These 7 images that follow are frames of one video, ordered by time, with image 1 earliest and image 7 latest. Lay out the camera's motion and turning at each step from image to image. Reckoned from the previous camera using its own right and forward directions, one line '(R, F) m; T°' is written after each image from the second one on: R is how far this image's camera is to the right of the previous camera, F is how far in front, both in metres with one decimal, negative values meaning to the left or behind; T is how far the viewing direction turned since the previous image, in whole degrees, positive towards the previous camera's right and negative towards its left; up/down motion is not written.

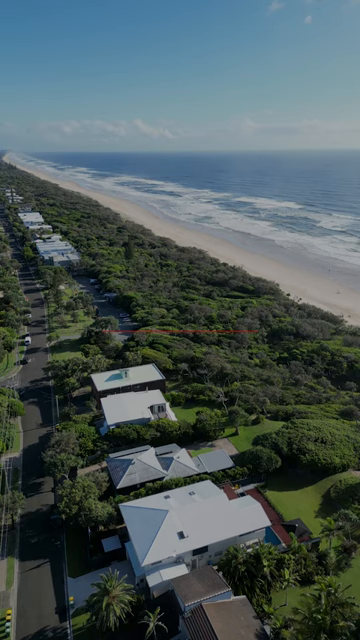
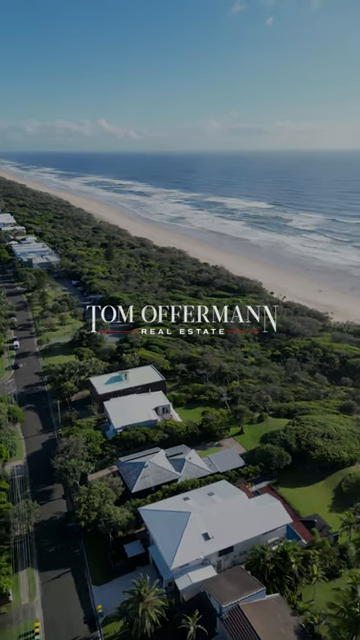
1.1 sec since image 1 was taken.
(-2.5, +0.2) m; +4°
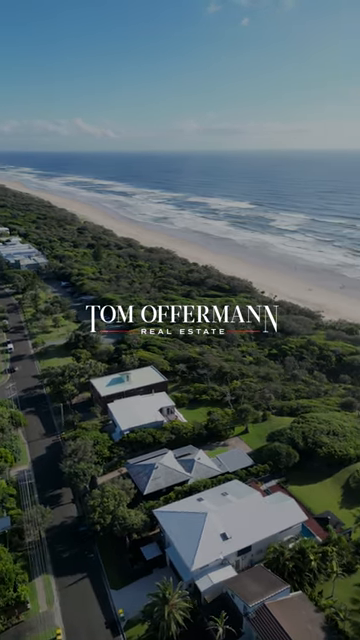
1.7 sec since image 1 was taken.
(-1.7, +0.1) m; +2°
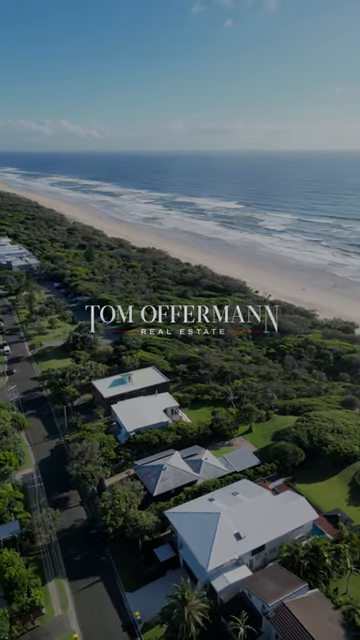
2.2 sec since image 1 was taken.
(-1.2, +0.1) m; +2°
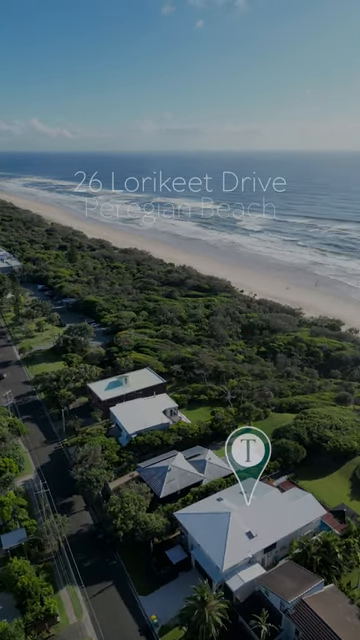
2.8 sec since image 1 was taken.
(-1.6, +0.1) m; +3°
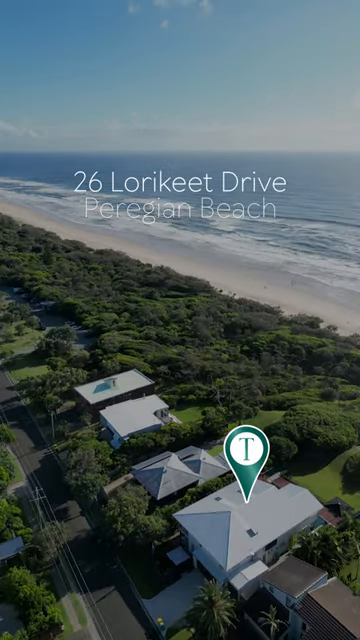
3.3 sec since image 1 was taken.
(-1.3, +0.1) m; +3°
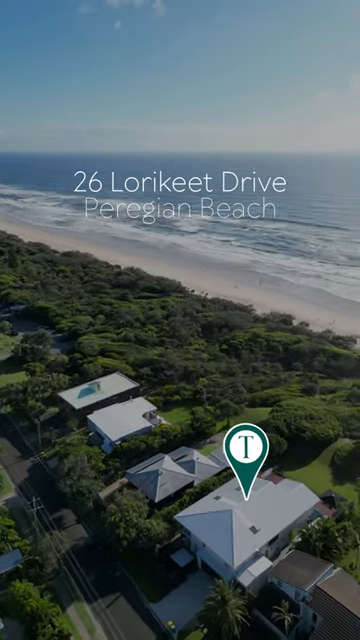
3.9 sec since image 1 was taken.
(-1.8, +0.1) m; +5°
